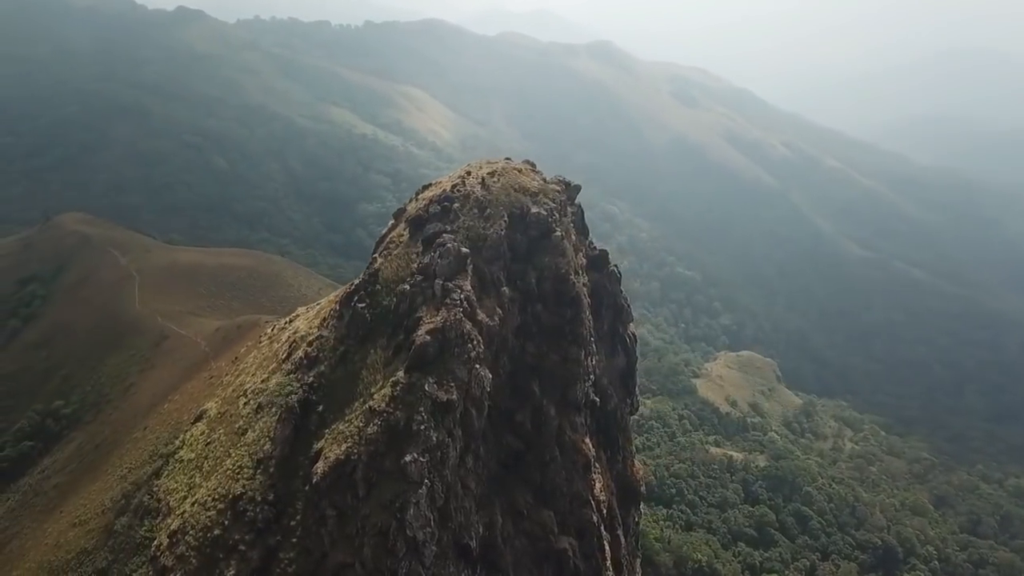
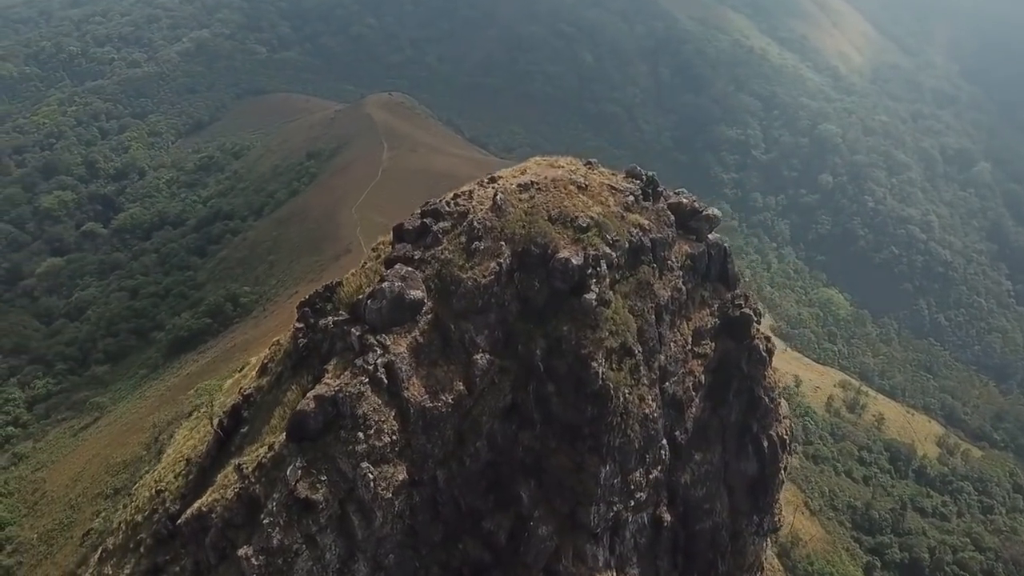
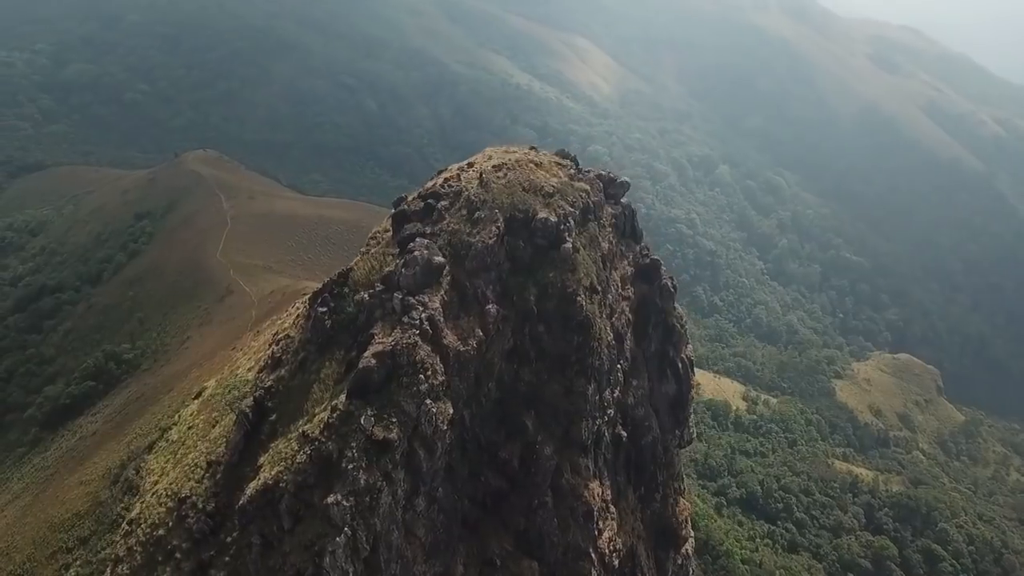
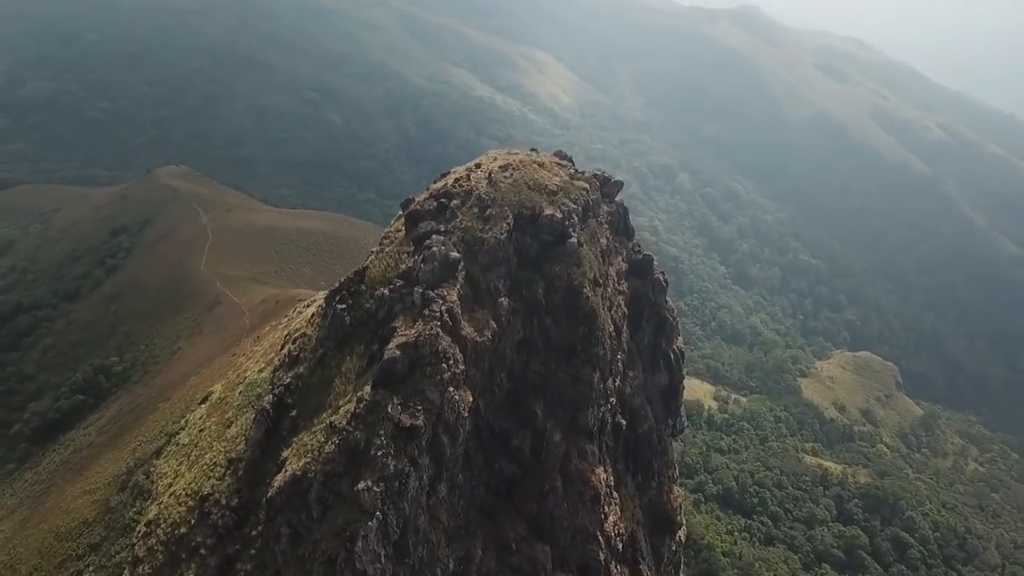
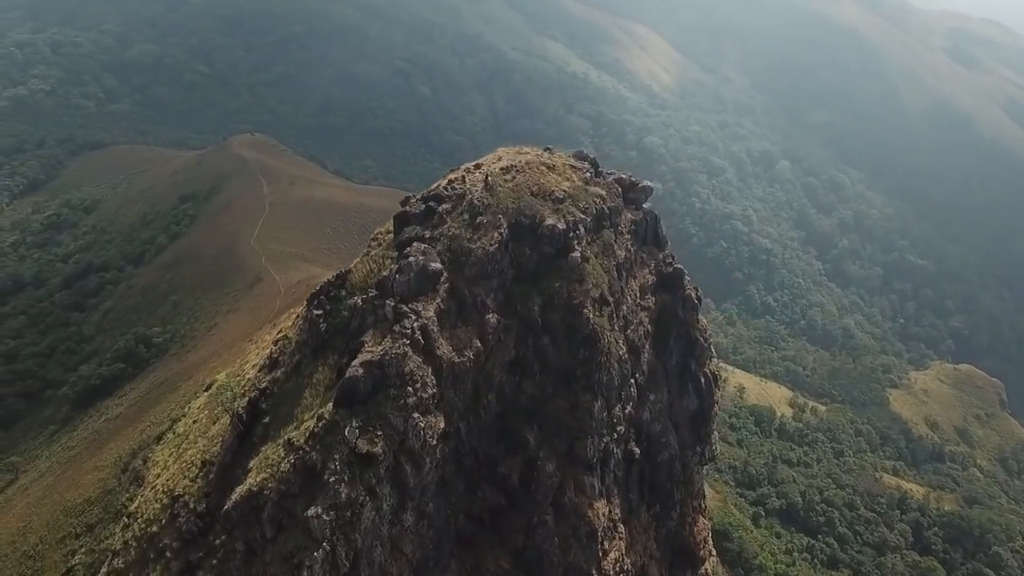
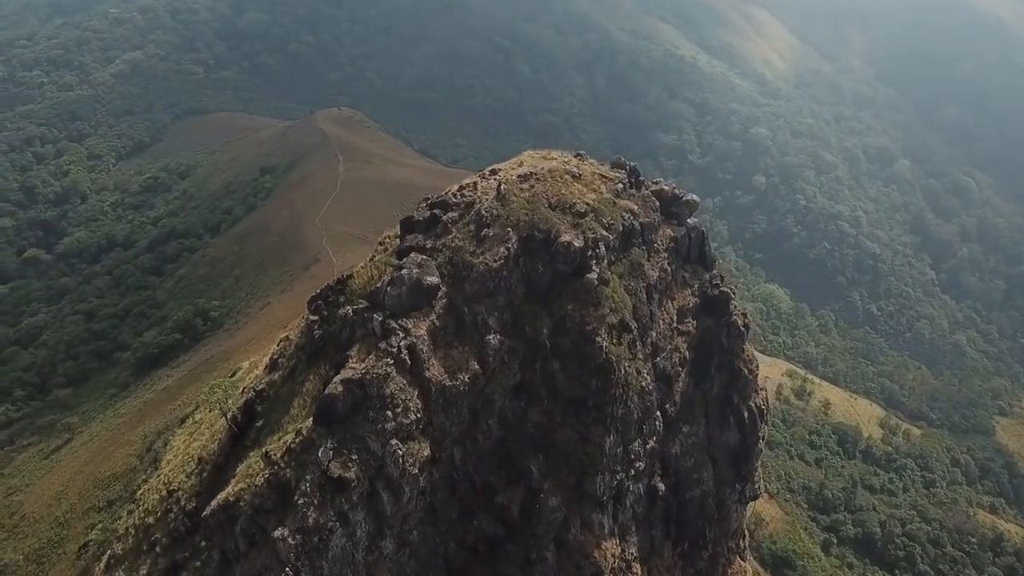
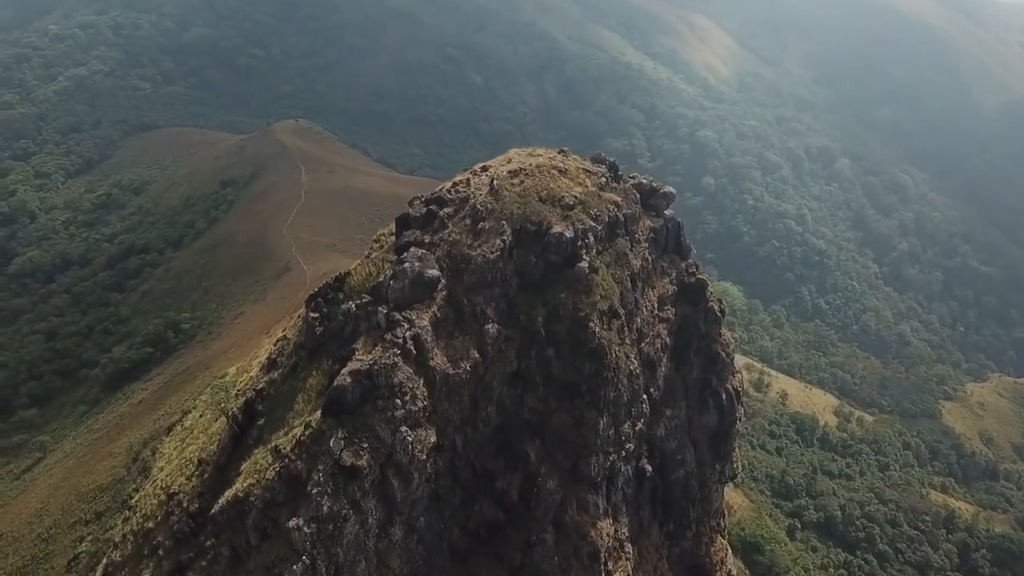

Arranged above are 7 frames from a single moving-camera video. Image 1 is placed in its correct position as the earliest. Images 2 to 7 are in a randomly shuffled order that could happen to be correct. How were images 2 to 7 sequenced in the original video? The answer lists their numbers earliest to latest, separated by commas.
4, 3, 5, 7, 6, 2
